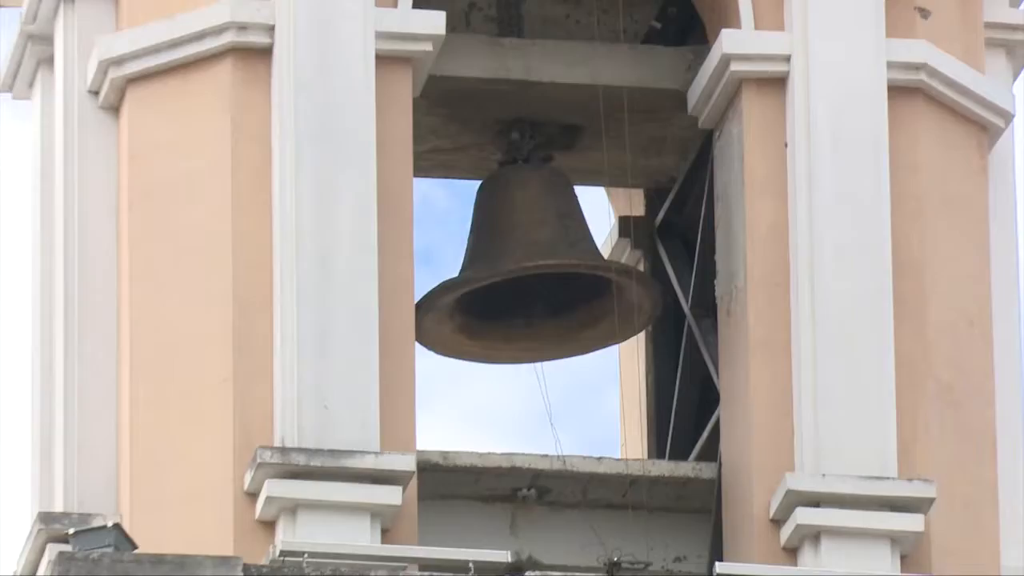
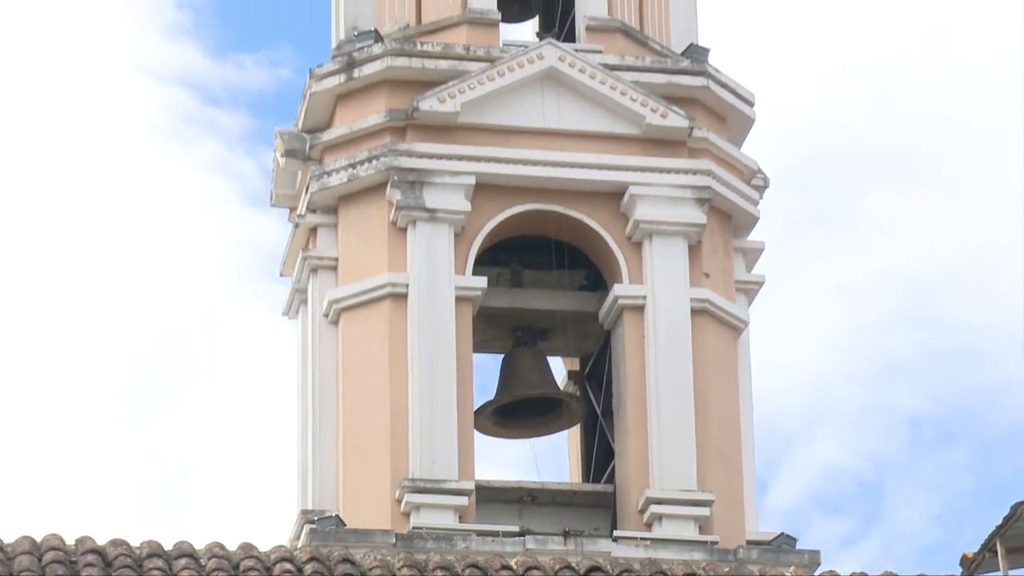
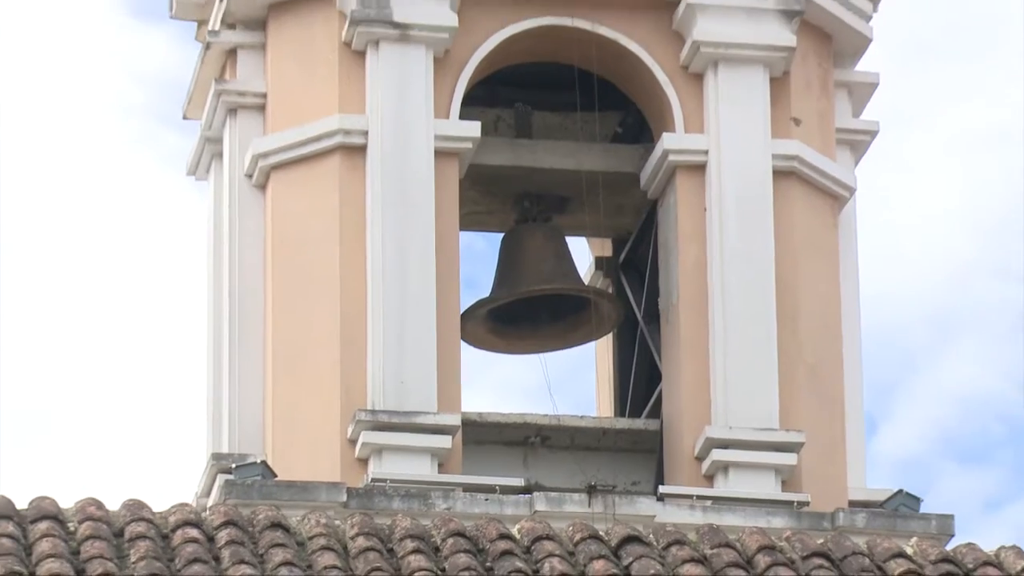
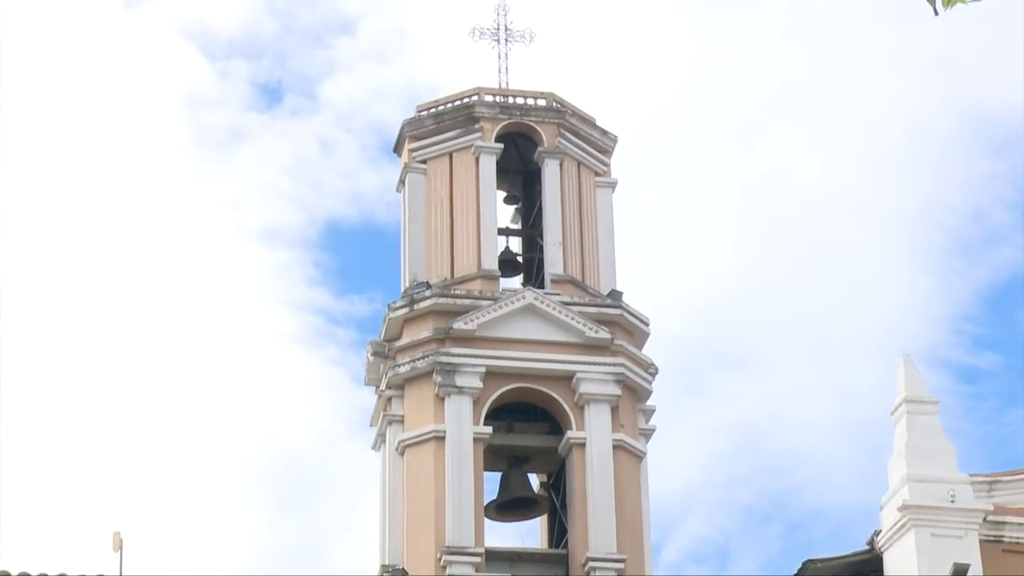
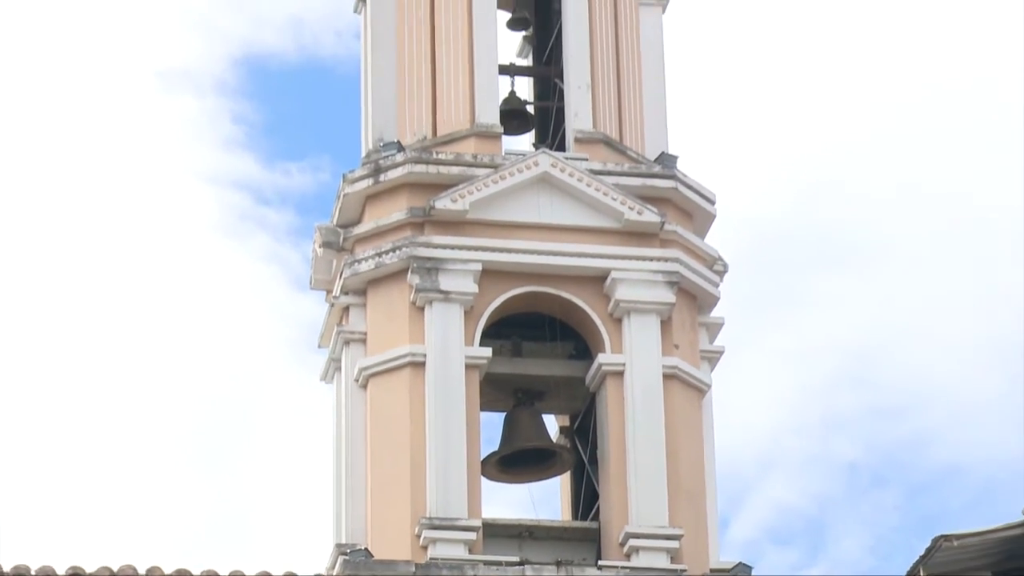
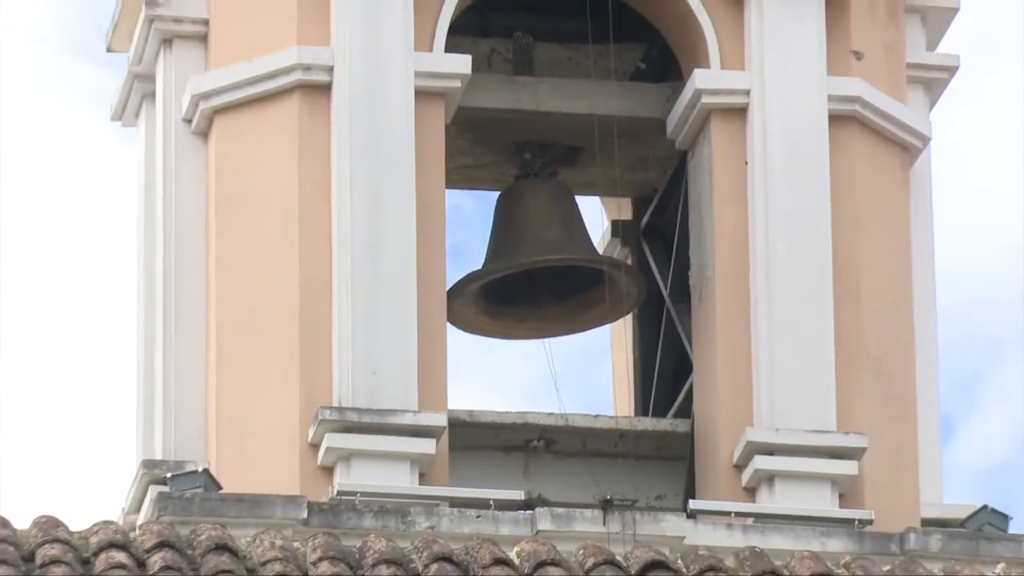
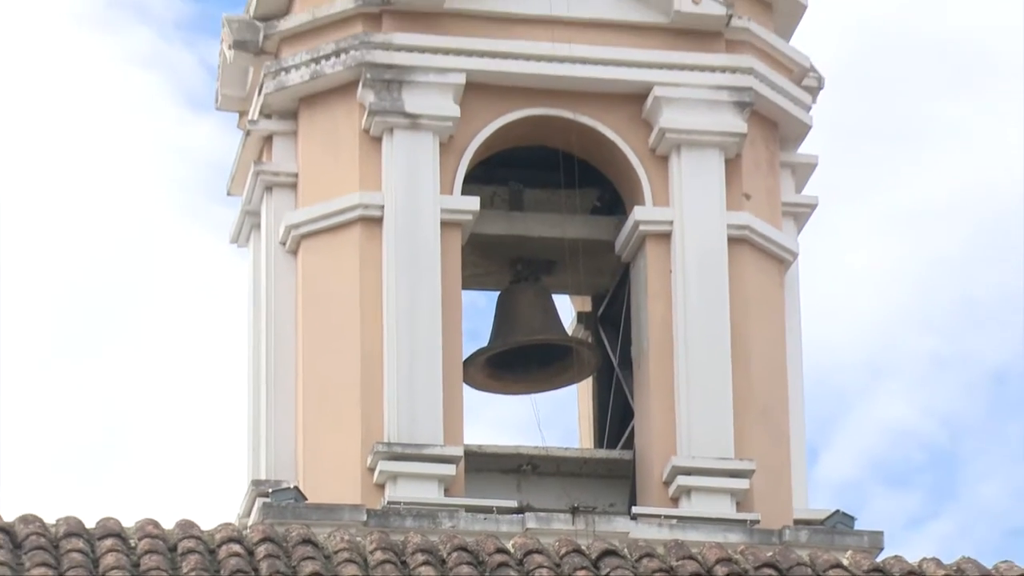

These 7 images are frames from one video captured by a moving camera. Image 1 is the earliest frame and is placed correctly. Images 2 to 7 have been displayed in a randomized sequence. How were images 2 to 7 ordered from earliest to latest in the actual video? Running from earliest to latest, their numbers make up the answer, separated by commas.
6, 3, 7, 2, 5, 4
